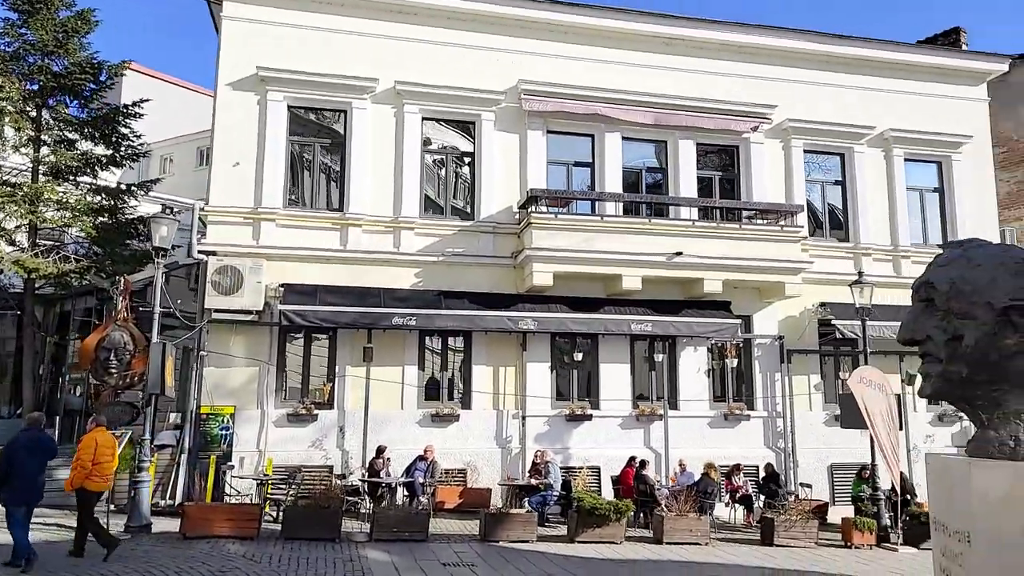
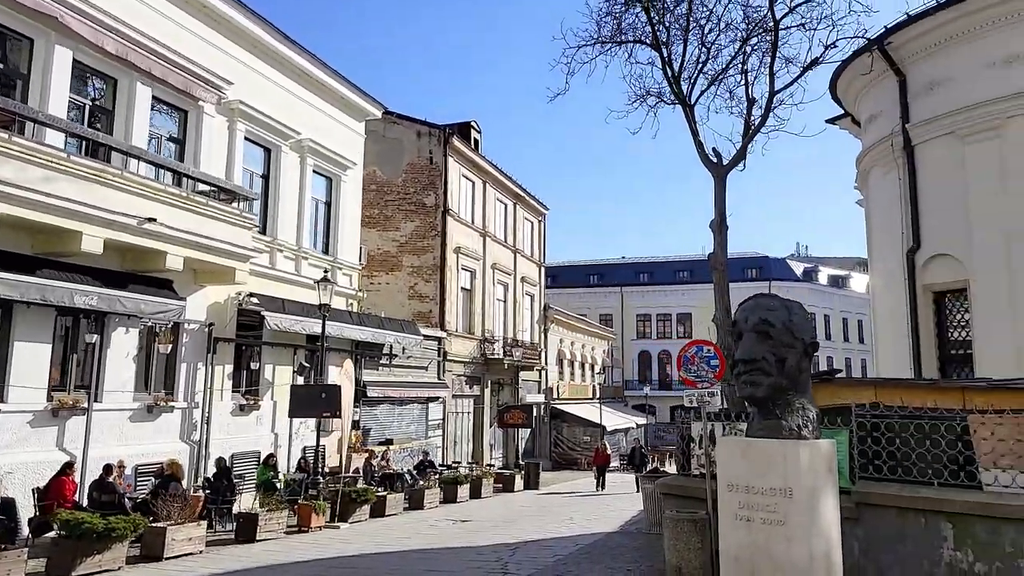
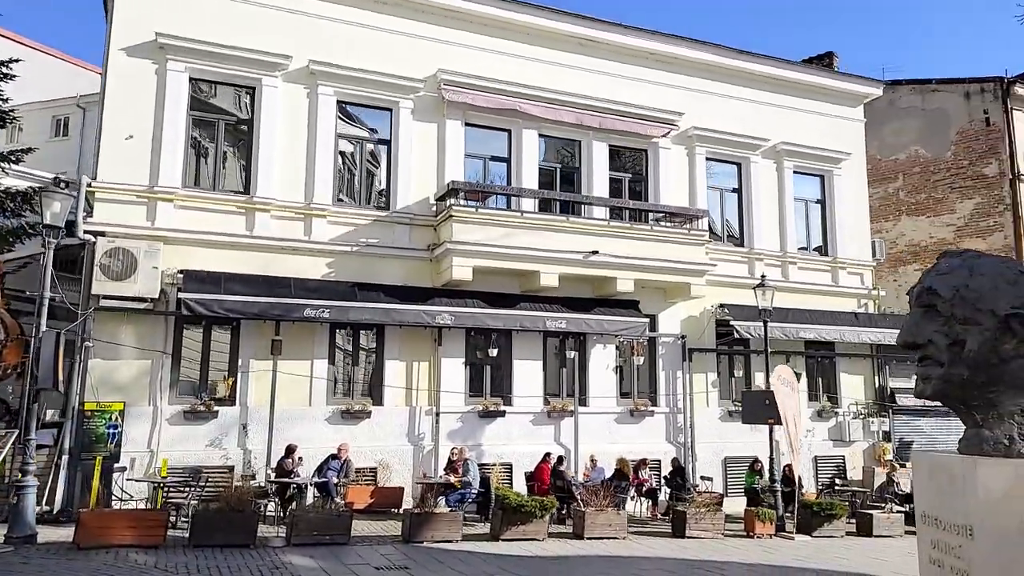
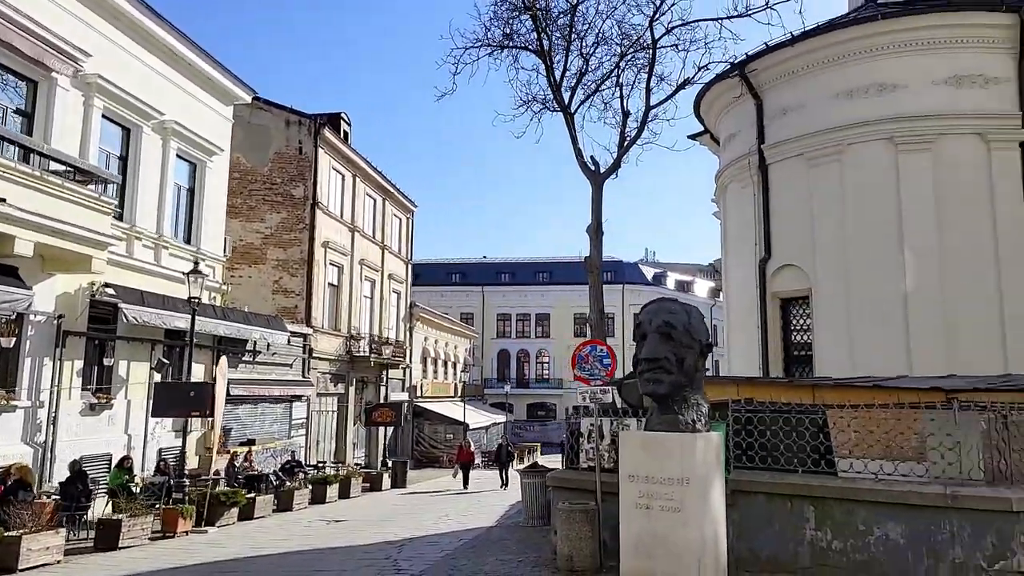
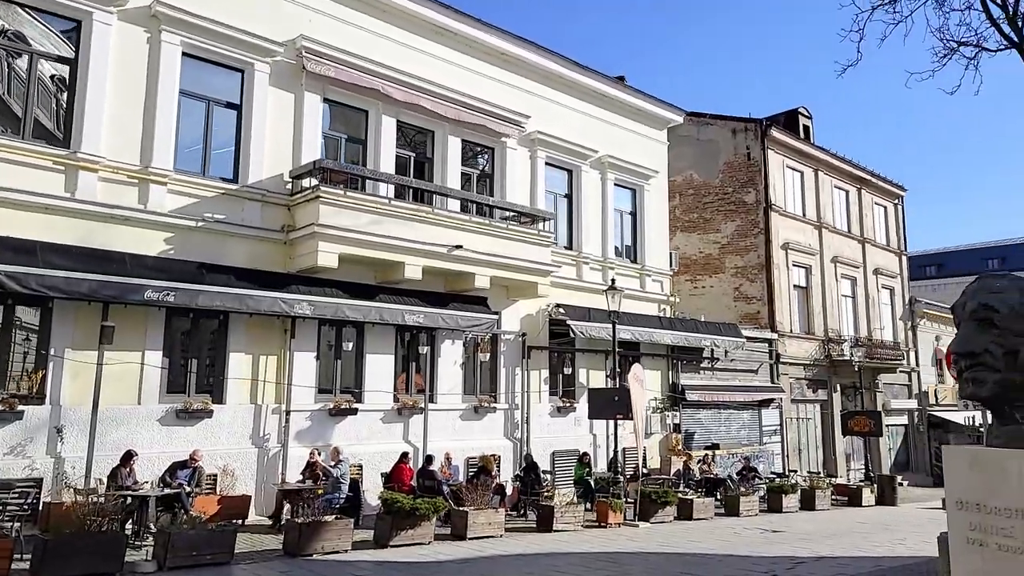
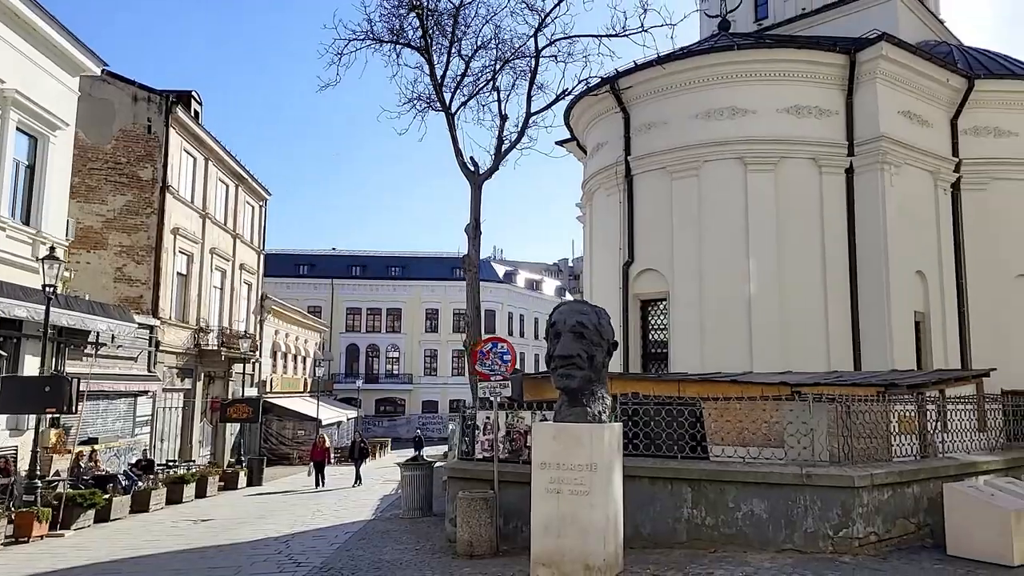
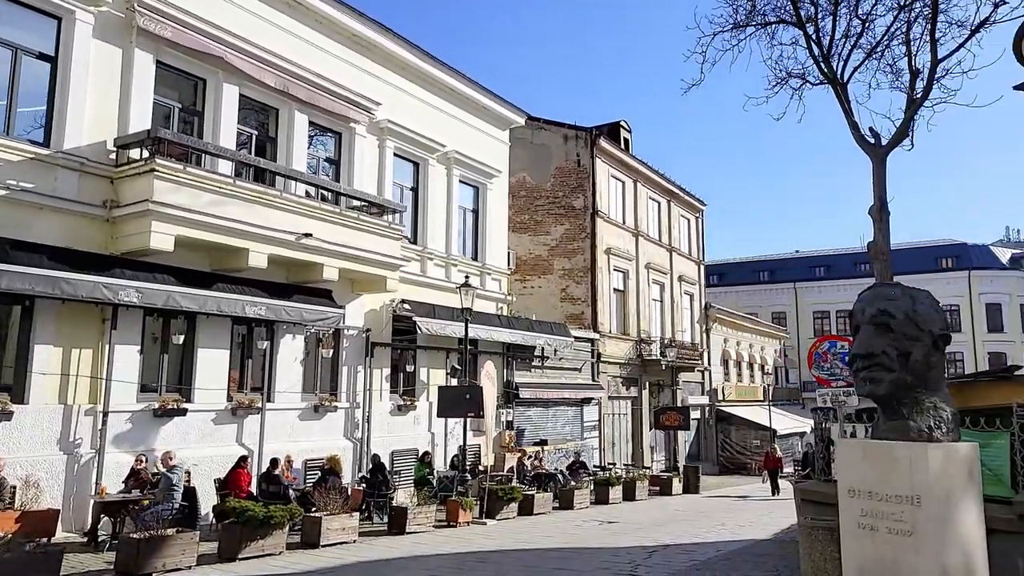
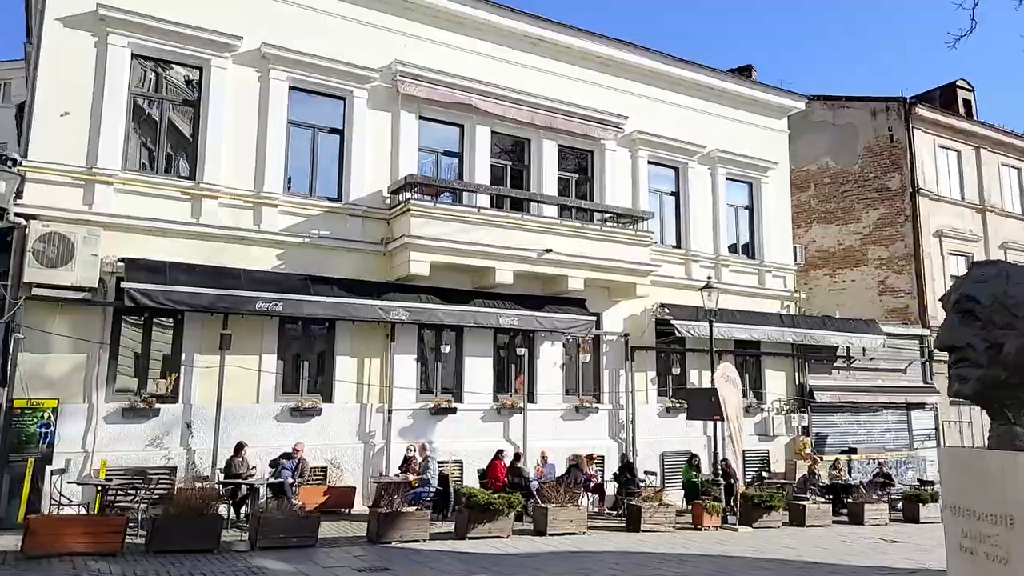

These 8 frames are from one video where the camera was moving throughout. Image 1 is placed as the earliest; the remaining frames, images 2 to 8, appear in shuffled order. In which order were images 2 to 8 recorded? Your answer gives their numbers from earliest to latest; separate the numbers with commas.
3, 8, 5, 7, 2, 4, 6
